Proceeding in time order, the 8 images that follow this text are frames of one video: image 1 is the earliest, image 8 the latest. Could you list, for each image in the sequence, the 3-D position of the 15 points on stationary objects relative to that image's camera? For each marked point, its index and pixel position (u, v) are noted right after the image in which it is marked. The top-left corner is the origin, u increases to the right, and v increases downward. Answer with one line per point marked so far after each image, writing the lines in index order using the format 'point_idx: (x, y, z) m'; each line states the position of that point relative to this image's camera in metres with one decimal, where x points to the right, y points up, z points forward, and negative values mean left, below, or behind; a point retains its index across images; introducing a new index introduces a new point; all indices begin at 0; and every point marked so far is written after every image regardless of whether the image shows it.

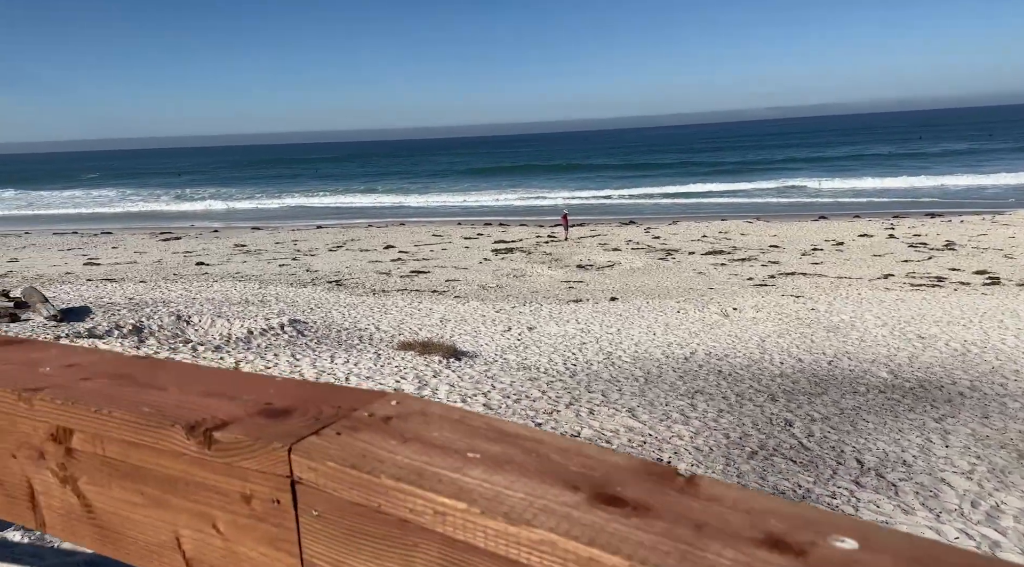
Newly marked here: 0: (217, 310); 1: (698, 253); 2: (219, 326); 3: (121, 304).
0: (-5.6, -0.5, +14.8) m
1: (+4.8, +0.8, +19.9) m
2: (-4.6, -0.7, +12.1) m
3: (-7.8, -0.4, +15.7) m
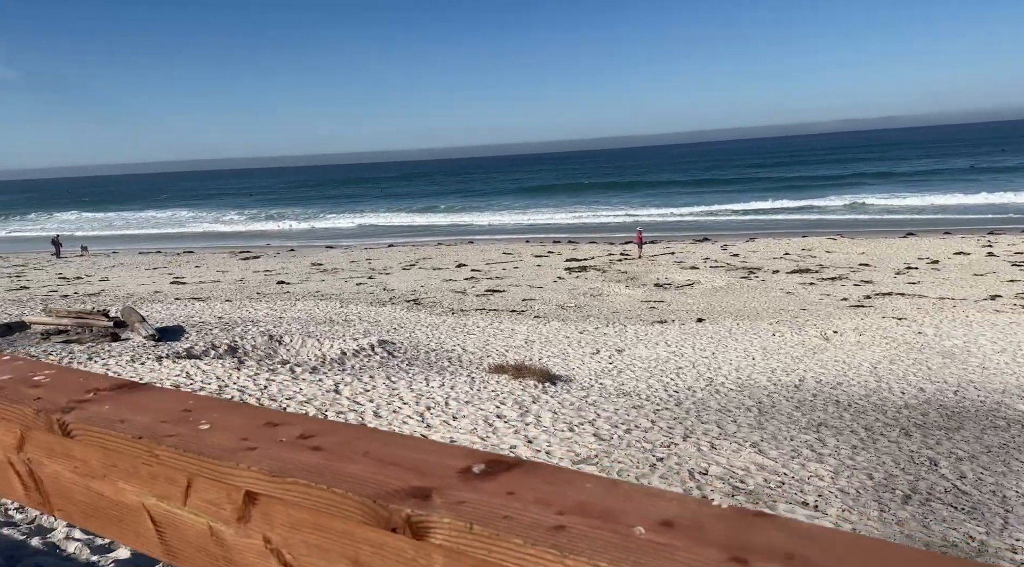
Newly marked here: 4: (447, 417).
0: (-4.0, -0.9, +15.0) m
1: (+6.7, +0.3, +19.3) m
2: (-3.2, -1.0, +12.3) m
3: (-6.2, -0.8, +16.1) m
4: (-0.6, -1.3, +7.2) m
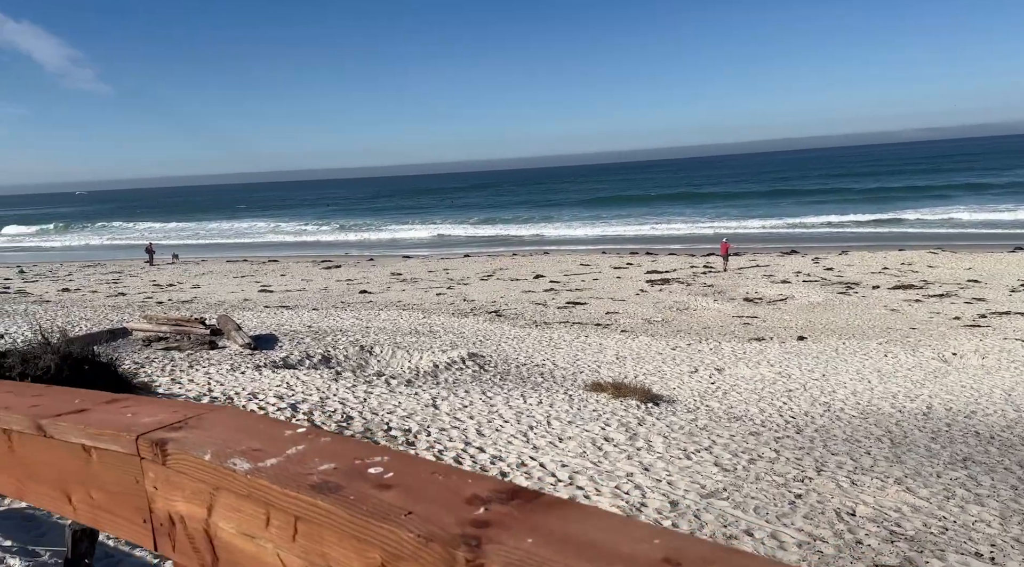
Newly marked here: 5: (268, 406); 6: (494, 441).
0: (-2.3, -1.1, +15.0) m
1: (+8.8, -0.1, +18.4) m
2: (-1.8, -1.2, +12.2) m
3: (-4.4, -1.0, +16.3) m
4: (+0.4, -1.4, +7.0) m
5: (-2.5, -1.2, +7.7) m
6: (-0.2, -1.4, +6.8) m
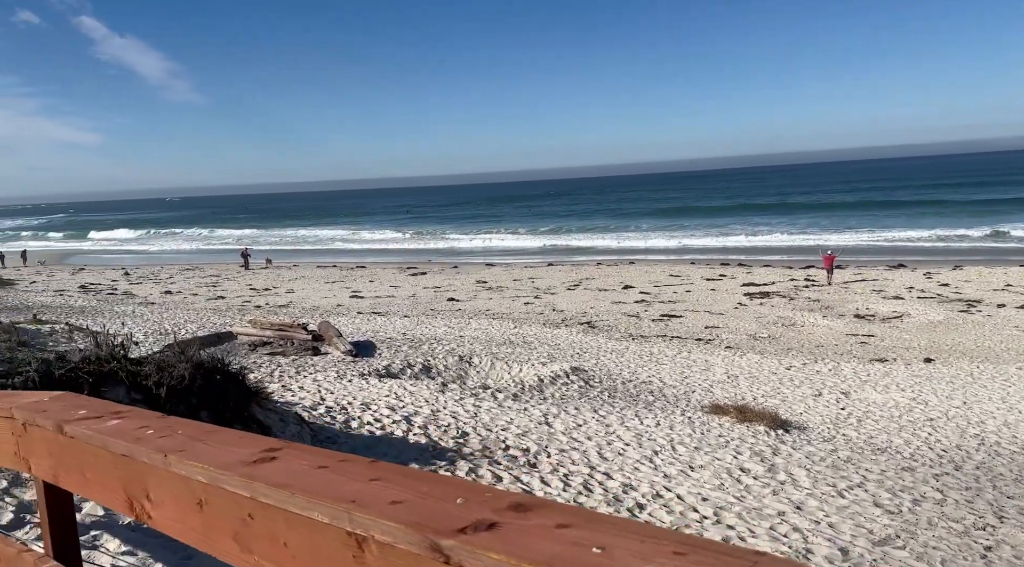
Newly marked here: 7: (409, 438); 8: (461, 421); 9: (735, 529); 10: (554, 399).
0: (-0.4, -1.3, +14.8) m
1: (+11.0, -0.5, +17.1) m
2: (-0.2, -1.4, +12.0) m
3: (-2.4, -1.2, +16.3) m
4: (+1.5, -1.5, +6.6) m
5: (-1.3, -1.3, +7.6) m
6: (+0.9, -1.5, +6.5) m
7: (-0.9, -1.4, +6.9) m
8: (-0.5, -1.4, +7.9) m
9: (+1.4, -1.5, +4.9) m
10: (+0.5, -1.4, +9.4) m
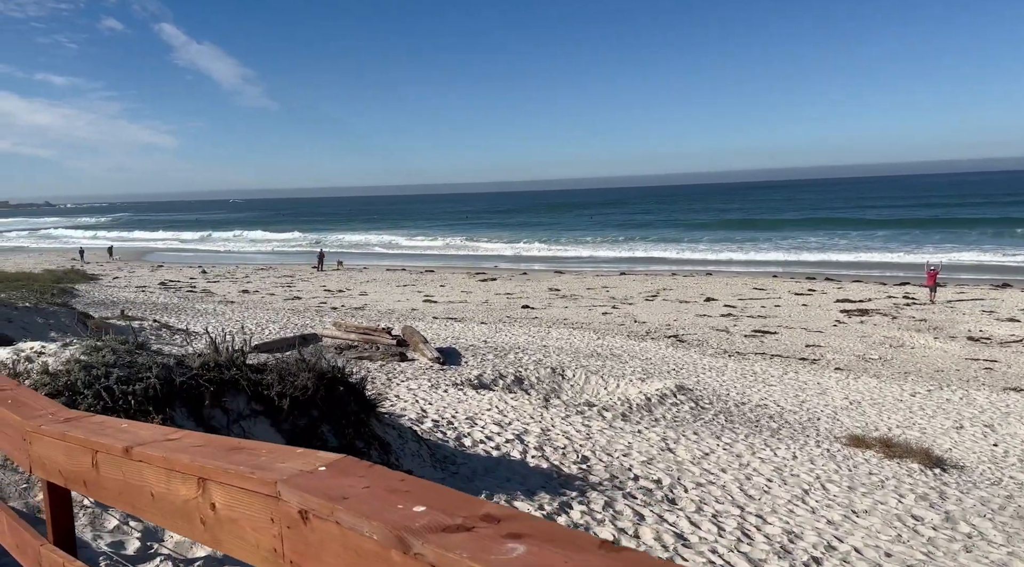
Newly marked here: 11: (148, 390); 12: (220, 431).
0: (+1.2, -1.4, +14.2) m
1: (+12.8, -1.0, +15.6) m
2: (+1.3, -1.5, +11.4) m
3: (-0.6, -1.3, +15.8) m
4: (+2.5, -1.7, +5.8) m
5: (-0.2, -1.4, +7.1) m
6: (+1.9, -1.7, +5.8) m
7: (+0.1, -1.5, +6.4) m
8: (+0.6, -1.5, +7.3) m
9: (+2.3, -1.7, +4.2) m
10: (+1.7, -1.6, +8.8) m
11: (-2.1, -0.6, +4.6) m
12: (-1.8, -0.9, +4.8) m
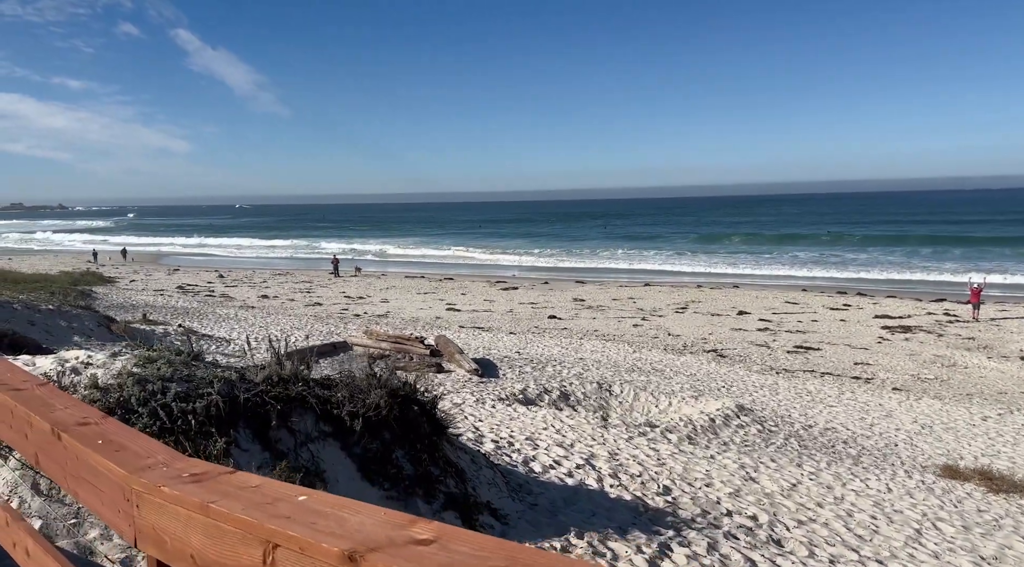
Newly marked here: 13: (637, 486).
0: (+1.9, -1.6, +13.6) m
1: (+13.5, -1.4, +14.9) m
2: (+1.9, -1.7, +10.8) m
3: (+0.1, -1.5, +15.3) m
4: (+3.0, -1.8, +5.2) m
5: (+0.4, -1.5, +6.5) m
6: (+2.5, -1.8, +5.2) m
7: (+0.7, -1.5, +5.8) m
8: (+1.2, -1.6, +6.8) m
9: (+2.8, -1.8, +3.6) m
10: (+2.3, -1.7, +8.1) m
11: (-1.6, -0.6, +4.1) m
12: (-1.2, -0.9, +4.3) m
13: (+1.0, -1.6, +6.1) m
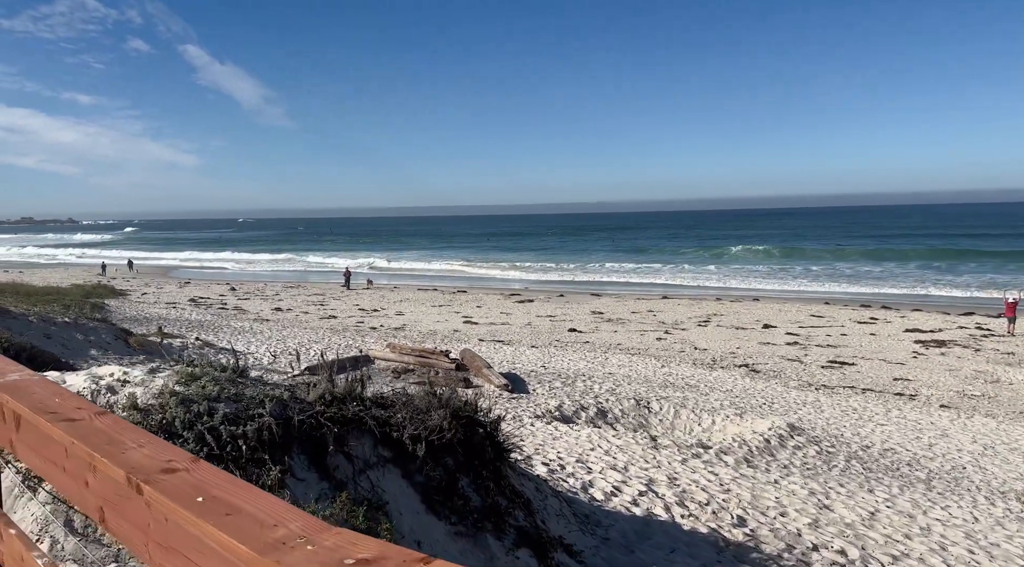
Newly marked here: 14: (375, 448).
0: (+2.4, -1.8, +13.1) m
1: (+14.0, -1.7, +14.3) m
2: (+2.4, -1.8, +10.3) m
3: (+0.7, -1.7, +14.8) m
4: (+3.5, -1.9, +4.7) m
5: (+0.8, -1.6, +6.0) m
6: (+2.9, -1.8, +4.7) m
7: (+1.1, -1.6, +5.3) m
8: (+1.7, -1.7, +6.3) m
9: (+3.2, -1.8, +3.1) m
10: (+2.8, -1.8, +7.6) m
11: (-1.2, -0.7, +3.6) m
12: (-0.8, -1.0, +3.8) m
13: (+1.4, -1.7, +5.6) m
14: (-0.7, -0.9, +4.1) m
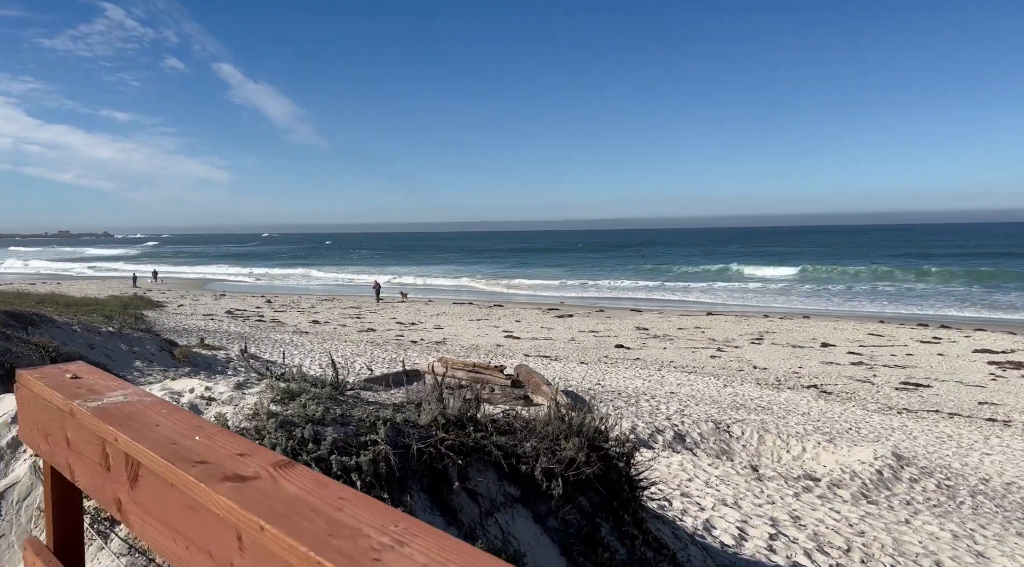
0: (+3.4, -2.1, +12.3) m
1: (+15.0, -2.0, +13.0) m
2: (+3.3, -2.0, +9.4) m
3: (+1.7, -2.0, +14.0) m
4: (+4.1, -1.9, +3.8) m
5: (+1.5, -1.7, +5.2) m
6: (+3.6, -1.9, +3.8) m
7: (+1.8, -1.7, +4.5) m
8: (+2.4, -1.8, +5.5) m
9: (+3.9, -1.8, +2.2) m
10: (+3.6, -1.9, +6.8) m
11: (-0.5, -0.7, +2.9) m
12: (-0.1, -1.0, +3.1) m
13: (+2.1, -1.7, +4.8) m
14: (0.0, -0.9, +3.4) m
